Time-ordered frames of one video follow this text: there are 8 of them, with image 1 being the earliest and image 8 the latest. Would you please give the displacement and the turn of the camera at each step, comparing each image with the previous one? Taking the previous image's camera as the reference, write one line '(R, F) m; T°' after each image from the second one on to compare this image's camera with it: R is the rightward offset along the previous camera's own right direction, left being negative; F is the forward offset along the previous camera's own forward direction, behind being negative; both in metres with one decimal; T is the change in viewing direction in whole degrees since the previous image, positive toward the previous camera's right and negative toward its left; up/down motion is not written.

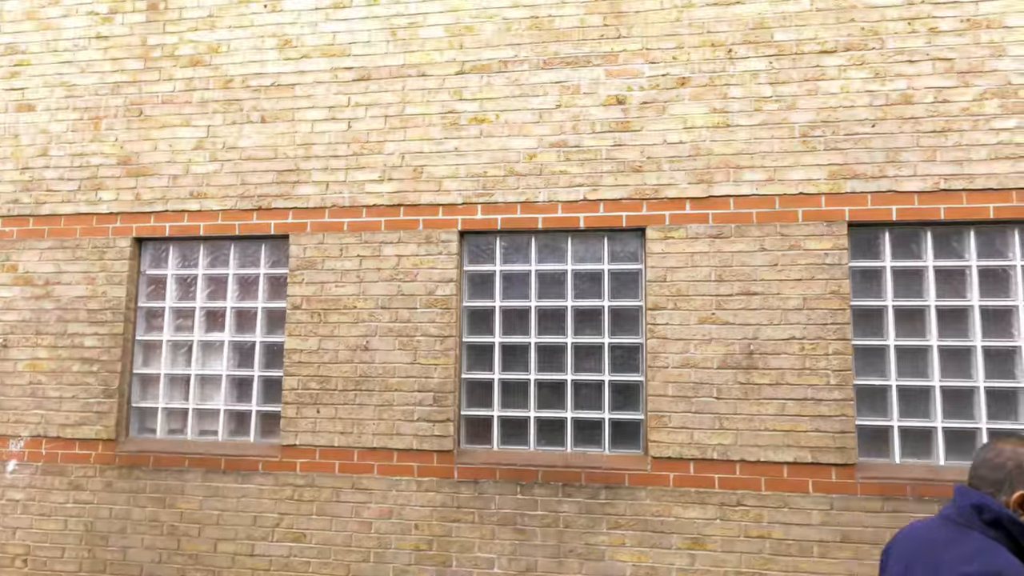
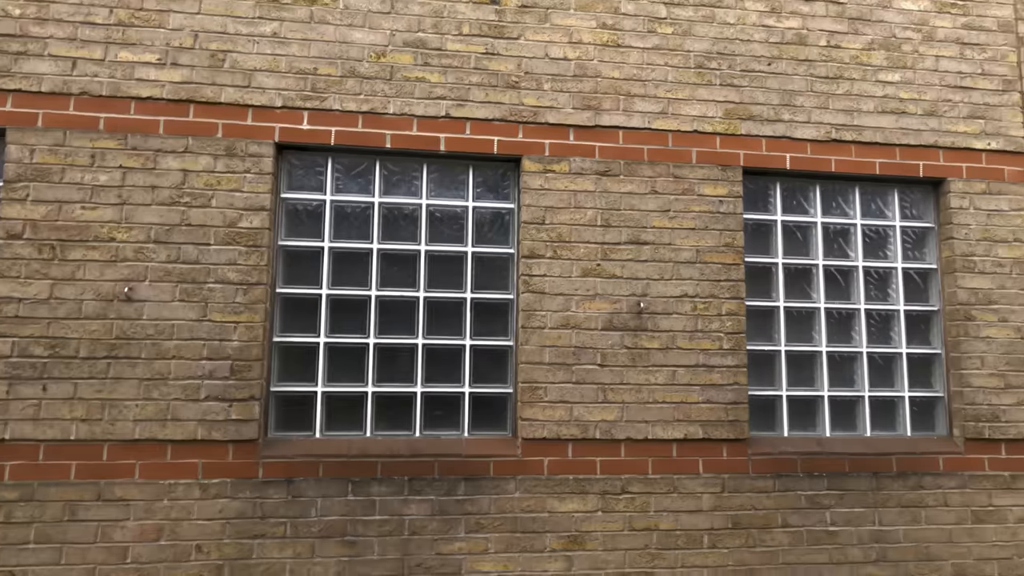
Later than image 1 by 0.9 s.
(-0.2, +1.0) m; +17°
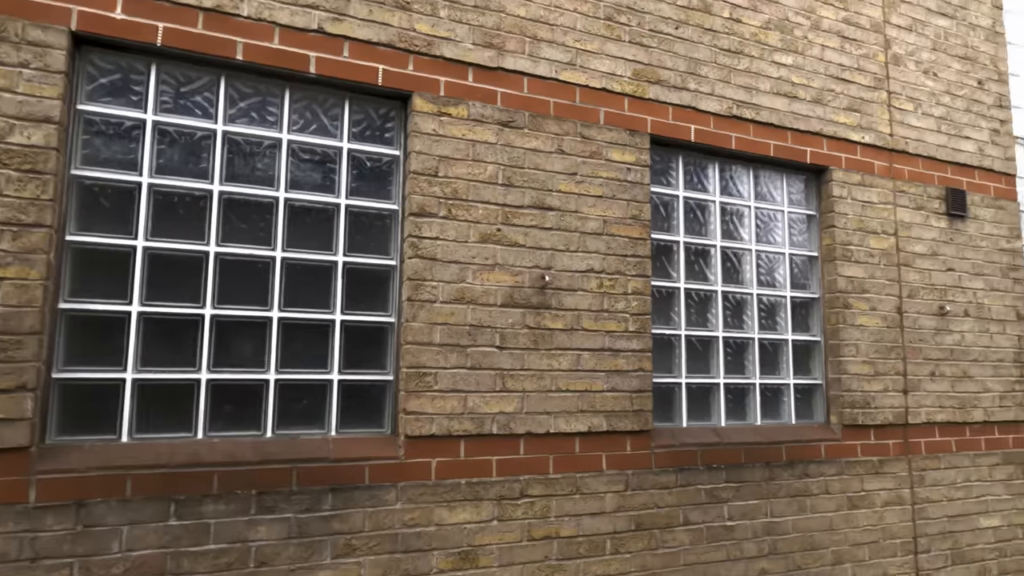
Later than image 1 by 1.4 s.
(-0.3, +0.6) m; +16°
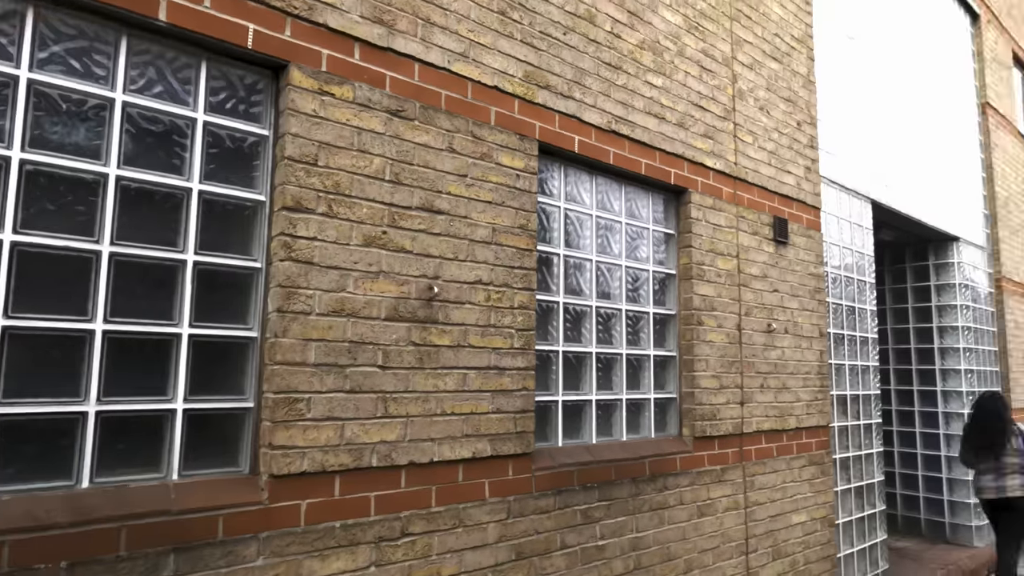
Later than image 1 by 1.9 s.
(-0.3, +0.3) m; +17°
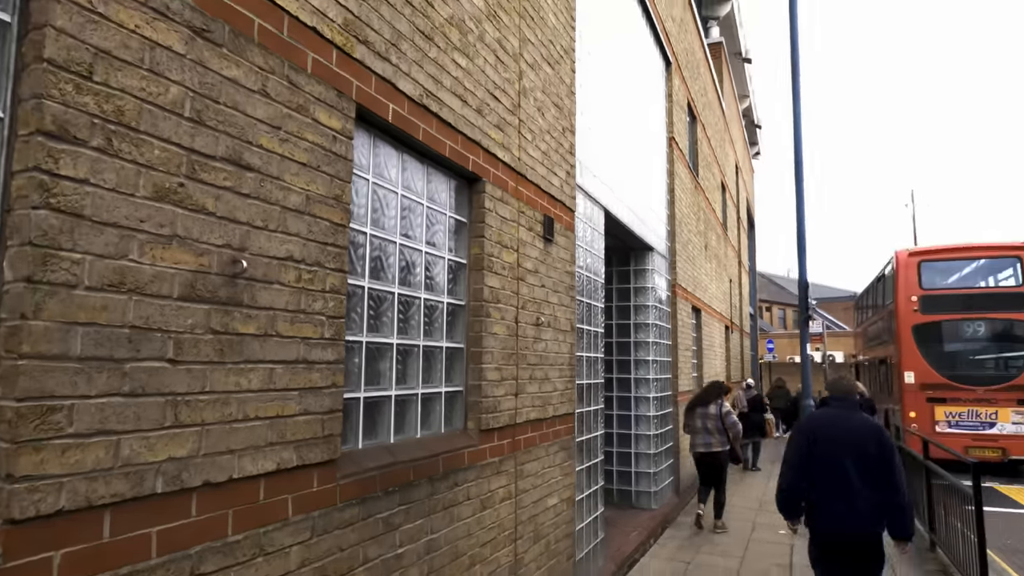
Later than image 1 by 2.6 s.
(-0.5, +0.4) m; +26°
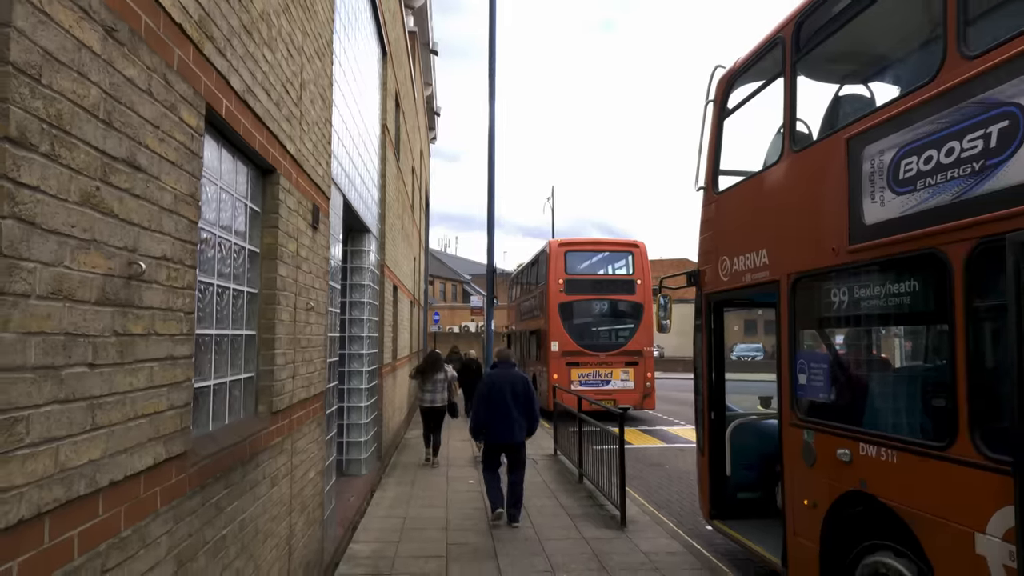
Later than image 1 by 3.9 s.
(-0.8, -0.3) m; +29°
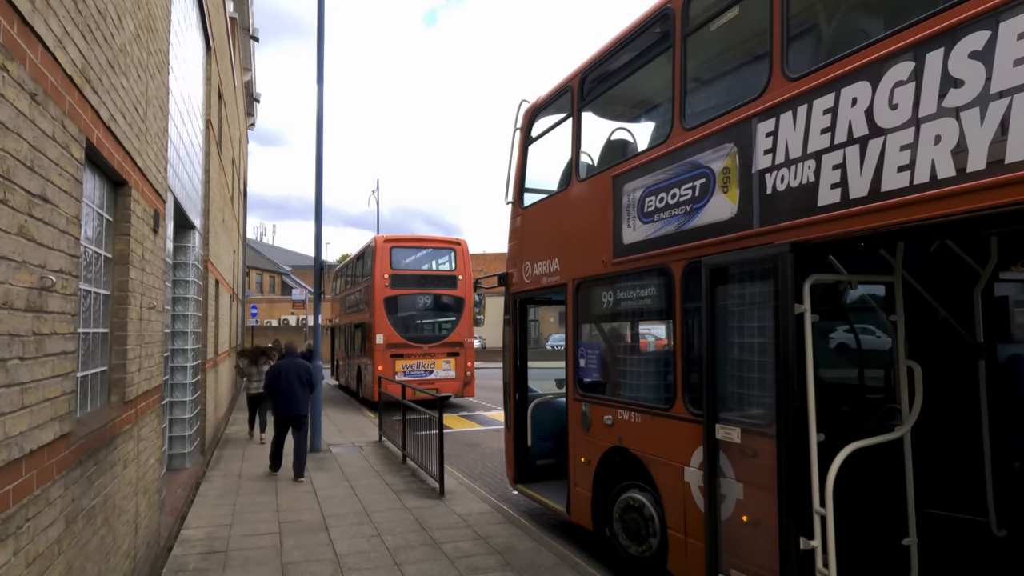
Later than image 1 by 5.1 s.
(-0.1, -0.9) m; +15°
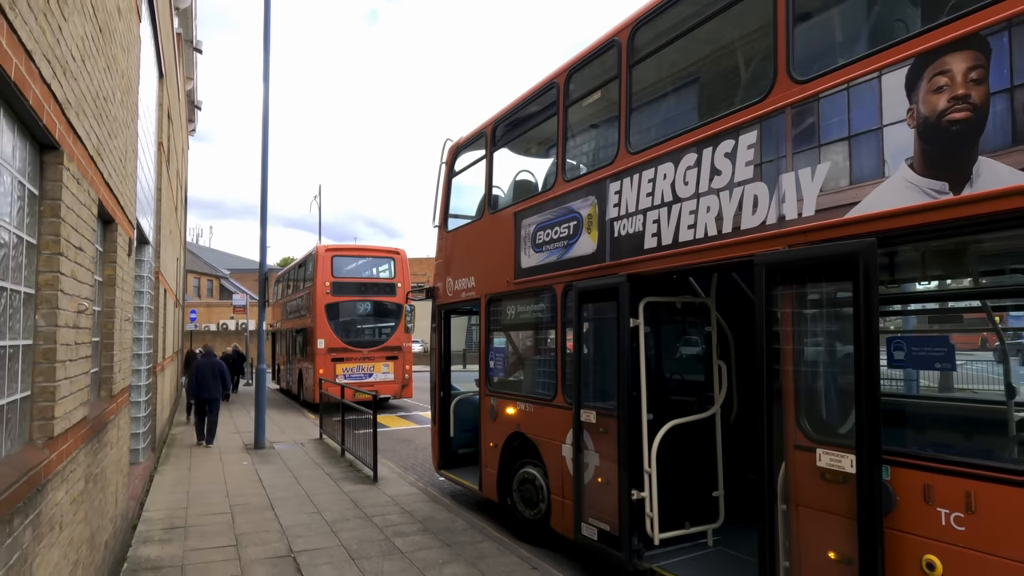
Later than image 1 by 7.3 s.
(+0.3, -1.3) m; +5°
